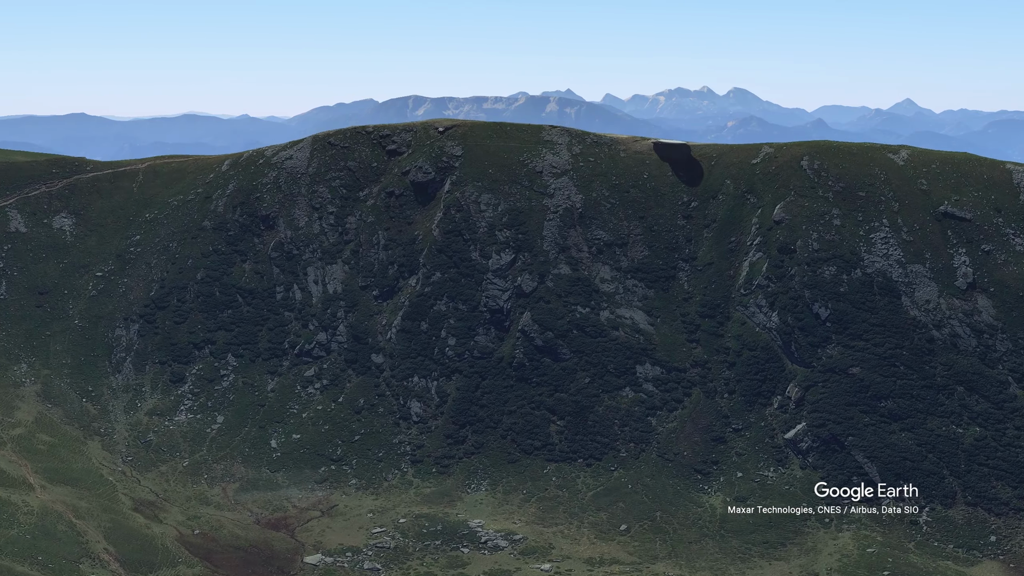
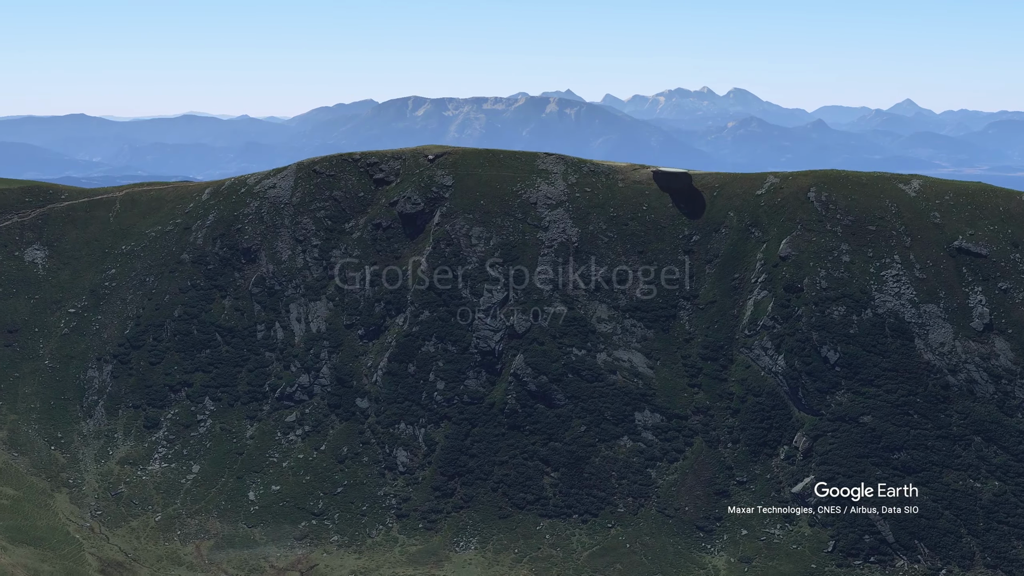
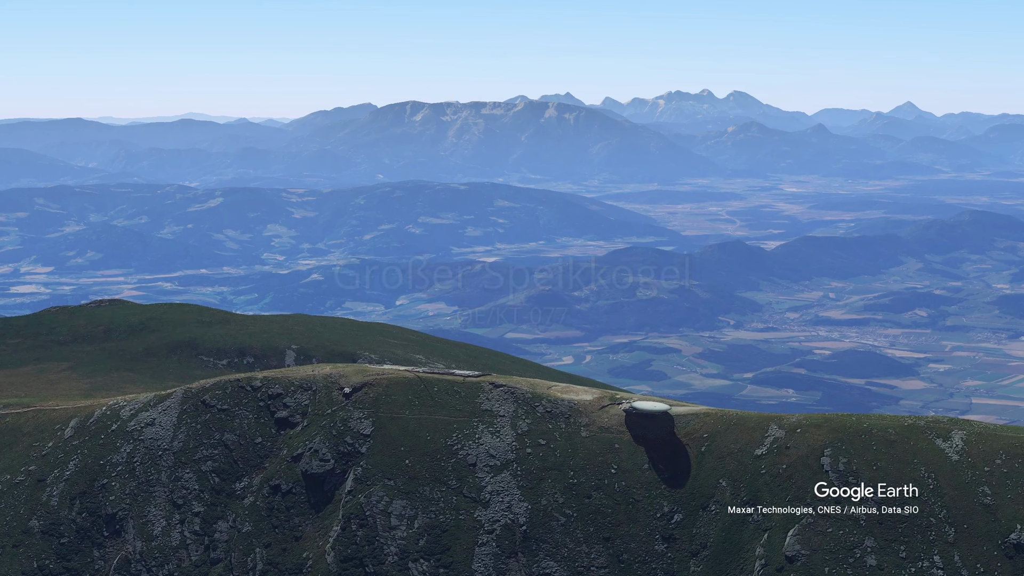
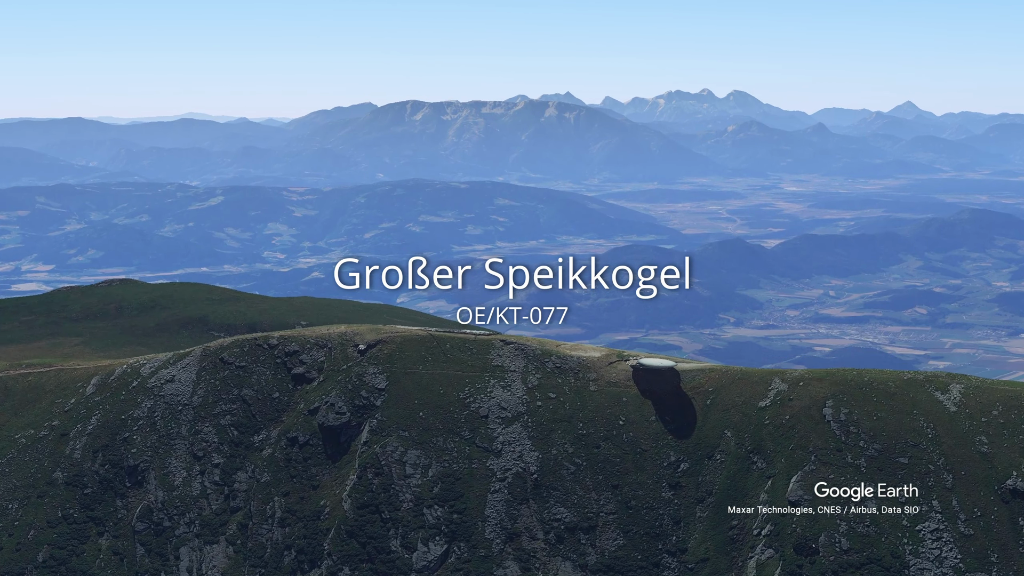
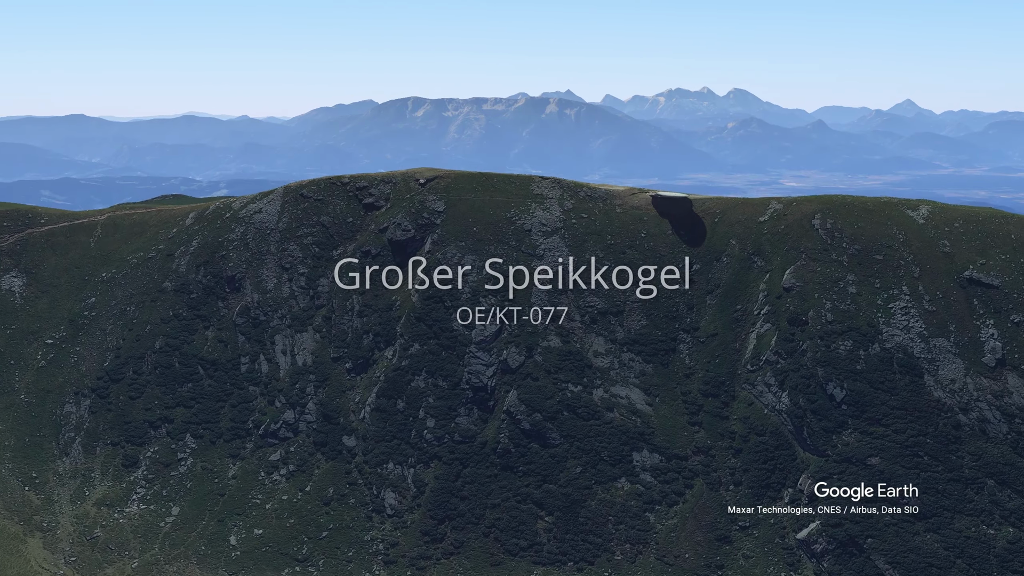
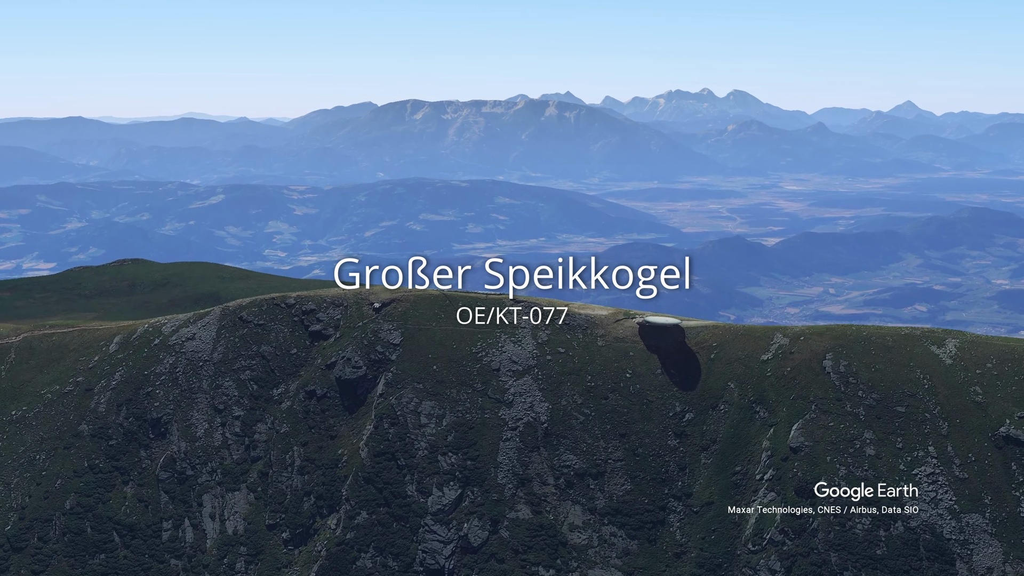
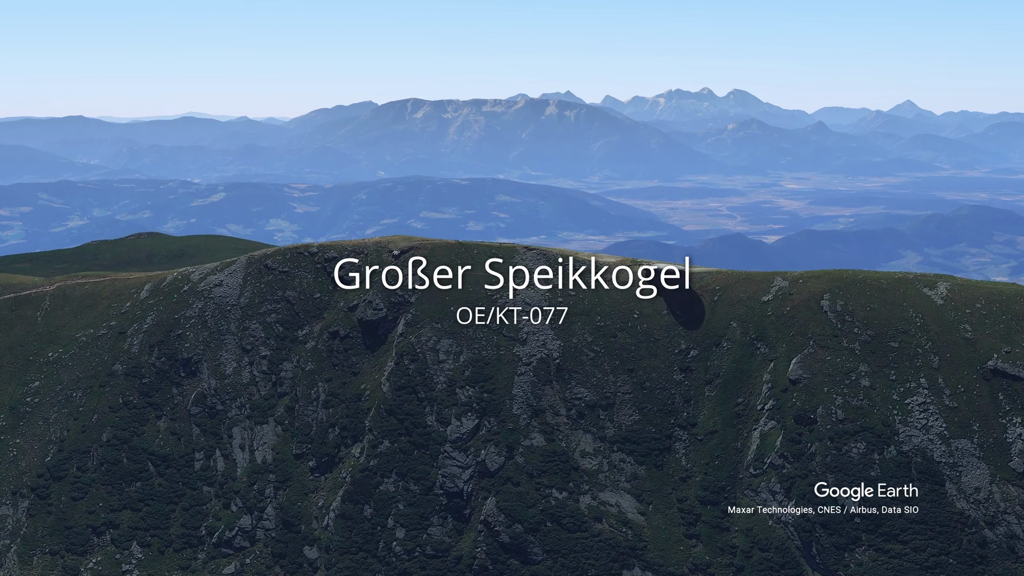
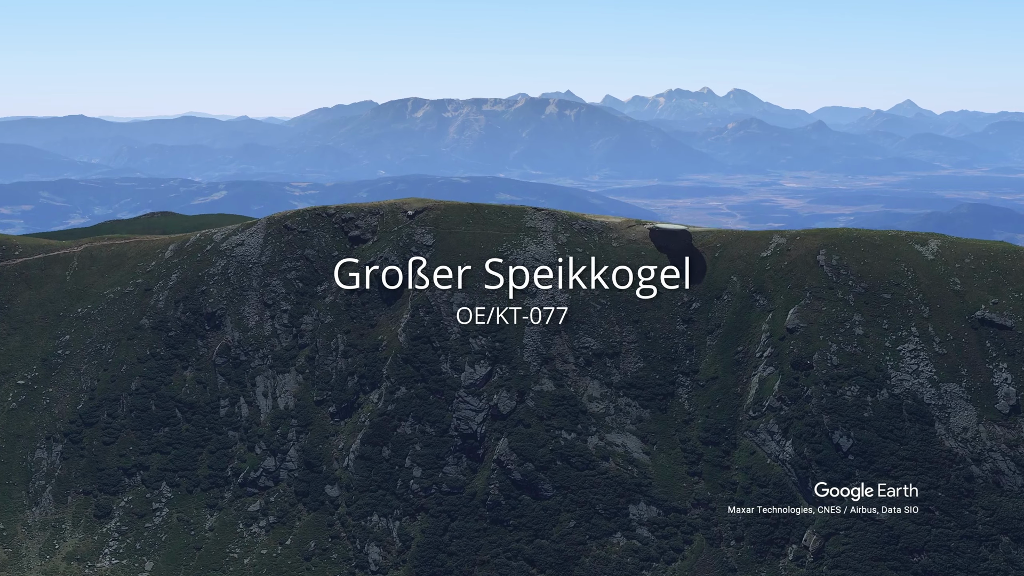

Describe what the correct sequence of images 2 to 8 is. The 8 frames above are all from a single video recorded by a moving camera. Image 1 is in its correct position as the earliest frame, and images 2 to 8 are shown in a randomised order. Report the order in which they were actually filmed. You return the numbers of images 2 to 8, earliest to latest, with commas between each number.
2, 5, 8, 7, 6, 4, 3
